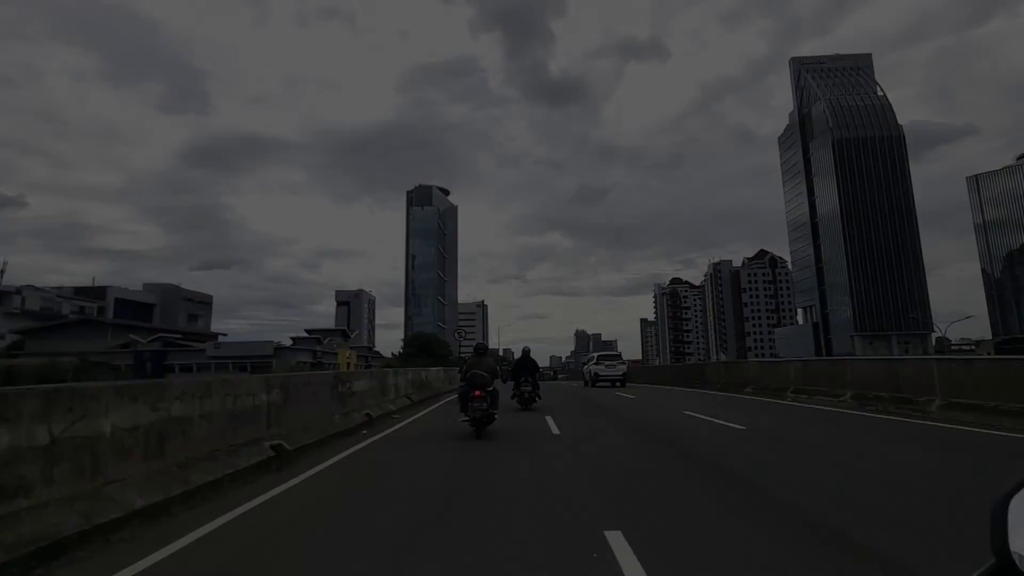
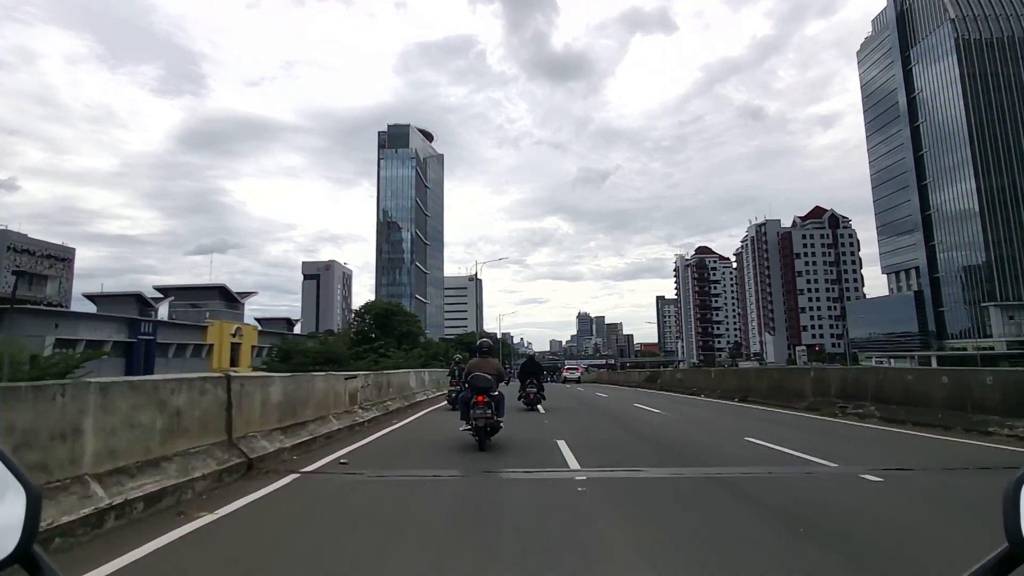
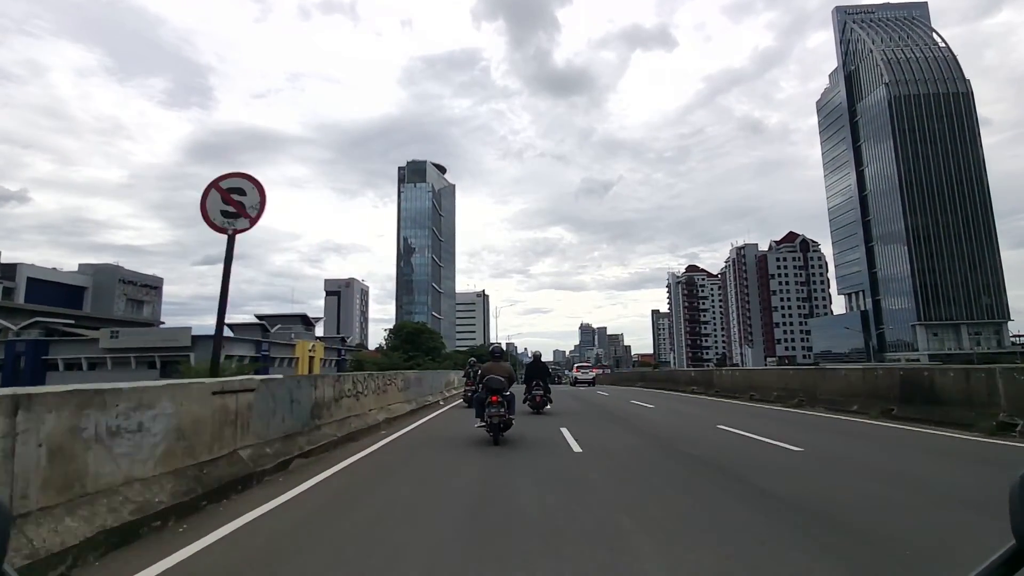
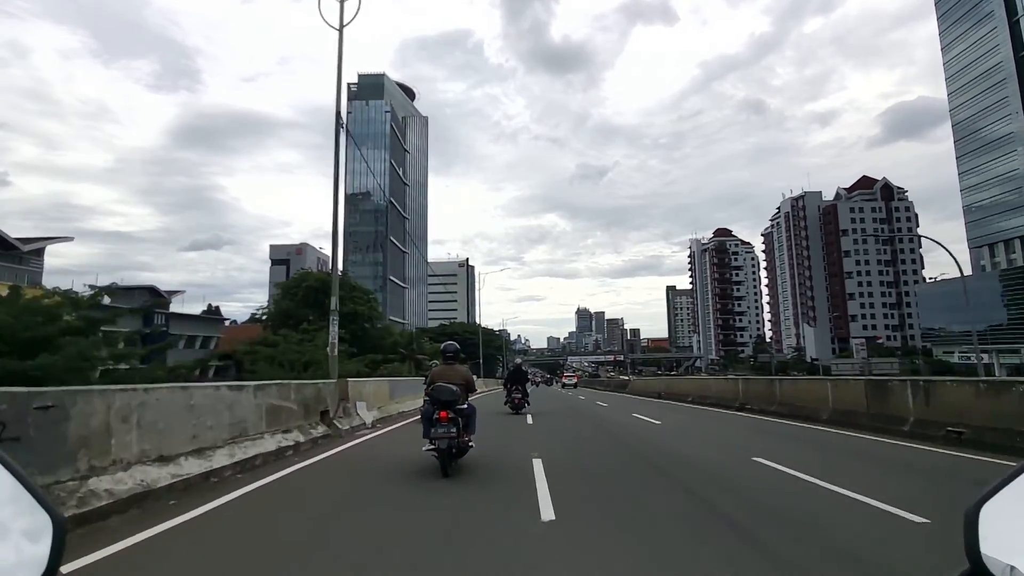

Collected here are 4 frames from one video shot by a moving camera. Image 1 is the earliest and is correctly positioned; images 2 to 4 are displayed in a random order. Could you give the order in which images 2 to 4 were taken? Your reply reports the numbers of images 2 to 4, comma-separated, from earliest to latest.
3, 2, 4
